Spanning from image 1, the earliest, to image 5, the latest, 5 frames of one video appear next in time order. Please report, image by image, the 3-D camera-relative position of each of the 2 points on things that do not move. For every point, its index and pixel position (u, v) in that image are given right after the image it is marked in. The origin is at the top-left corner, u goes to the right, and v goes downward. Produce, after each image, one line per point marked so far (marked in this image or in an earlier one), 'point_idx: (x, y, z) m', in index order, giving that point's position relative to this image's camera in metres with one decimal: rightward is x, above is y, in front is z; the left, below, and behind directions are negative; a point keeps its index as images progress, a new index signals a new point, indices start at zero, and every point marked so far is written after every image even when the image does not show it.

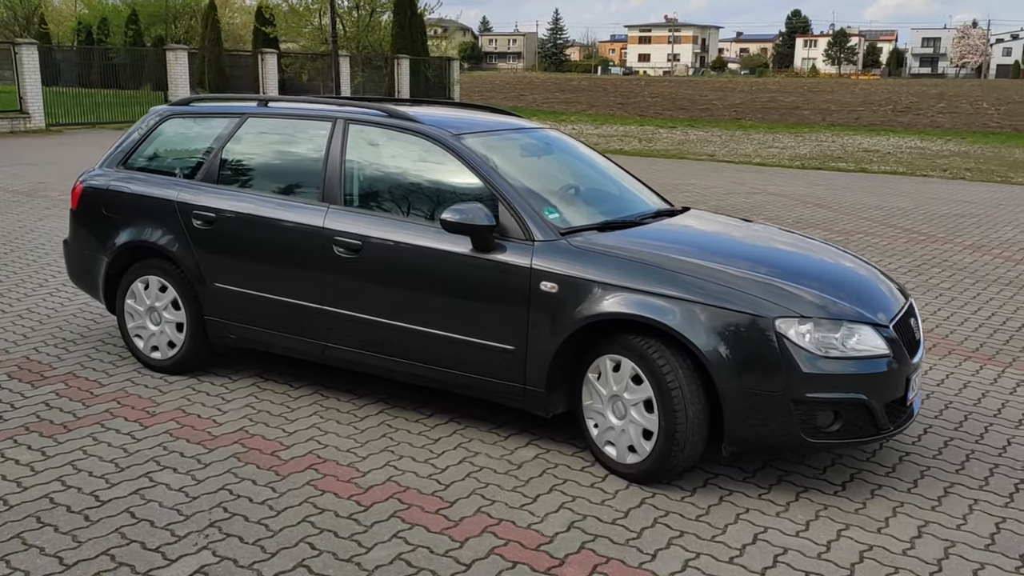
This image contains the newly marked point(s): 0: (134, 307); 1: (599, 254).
0: (-2.0, -0.1, +5.2) m
1: (+0.4, +0.1, +4.0) m
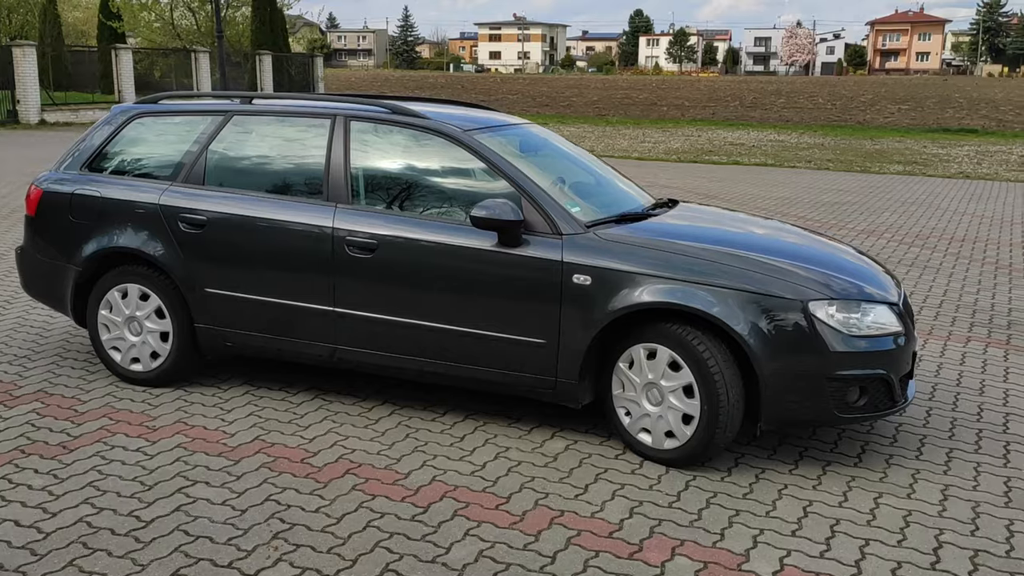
0: (-2.0, -0.2, +4.9) m
1: (+0.5, +0.2, +4.1) m
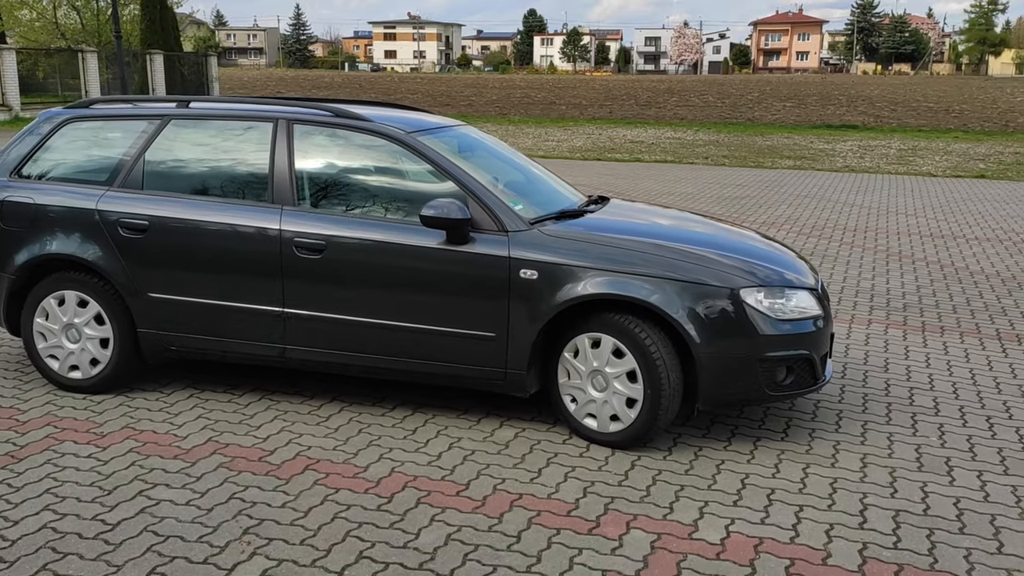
0: (-2.3, -0.2, +4.8) m
1: (+0.3, +0.2, +4.3) m
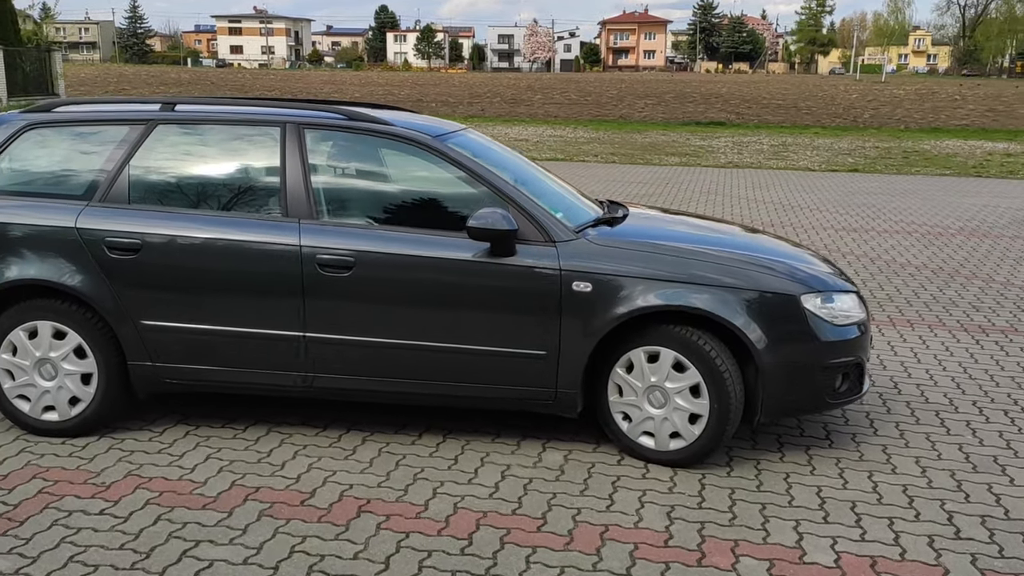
0: (-2.2, -0.3, +4.2) m
1: (+0.5, +0.2, +4.1) m
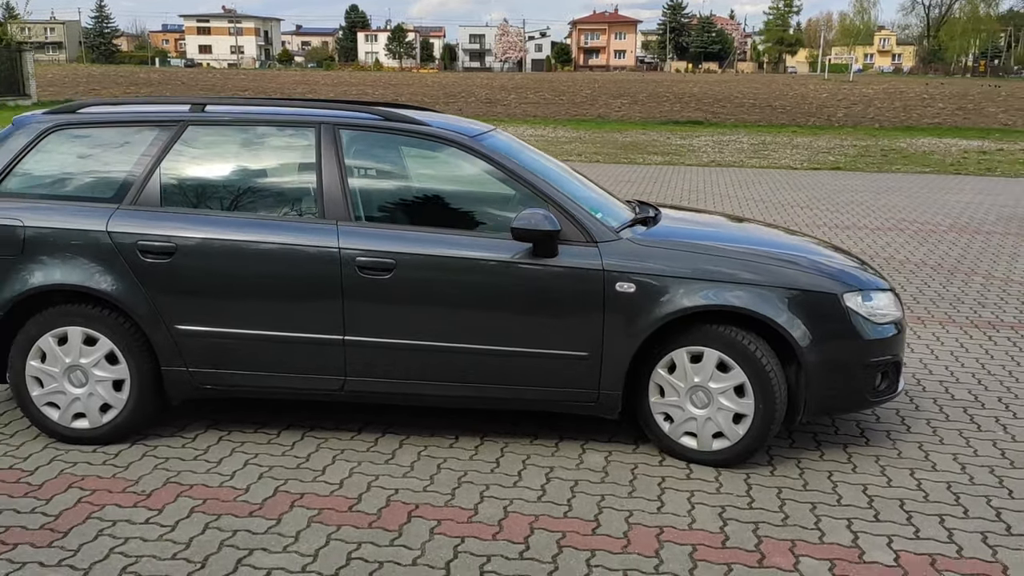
0: (-2.0, -0.3, +4.1) m
1: (+0.6, +0.2, +4.0) m
